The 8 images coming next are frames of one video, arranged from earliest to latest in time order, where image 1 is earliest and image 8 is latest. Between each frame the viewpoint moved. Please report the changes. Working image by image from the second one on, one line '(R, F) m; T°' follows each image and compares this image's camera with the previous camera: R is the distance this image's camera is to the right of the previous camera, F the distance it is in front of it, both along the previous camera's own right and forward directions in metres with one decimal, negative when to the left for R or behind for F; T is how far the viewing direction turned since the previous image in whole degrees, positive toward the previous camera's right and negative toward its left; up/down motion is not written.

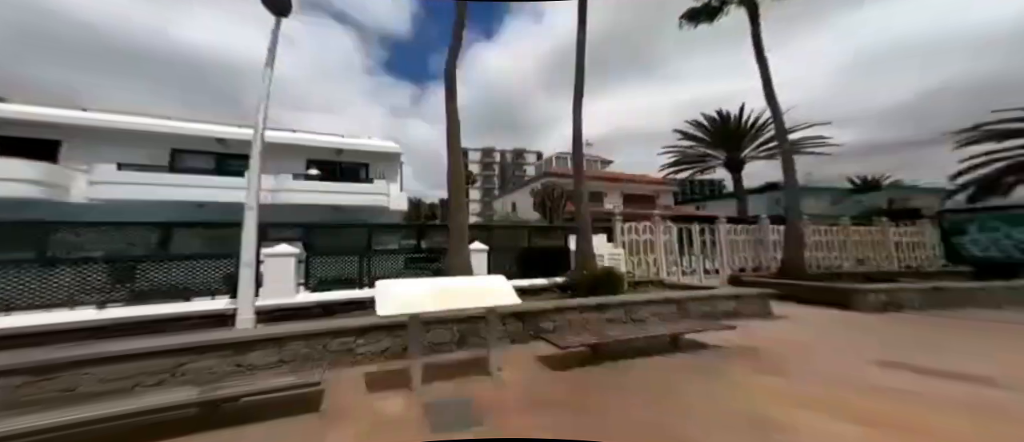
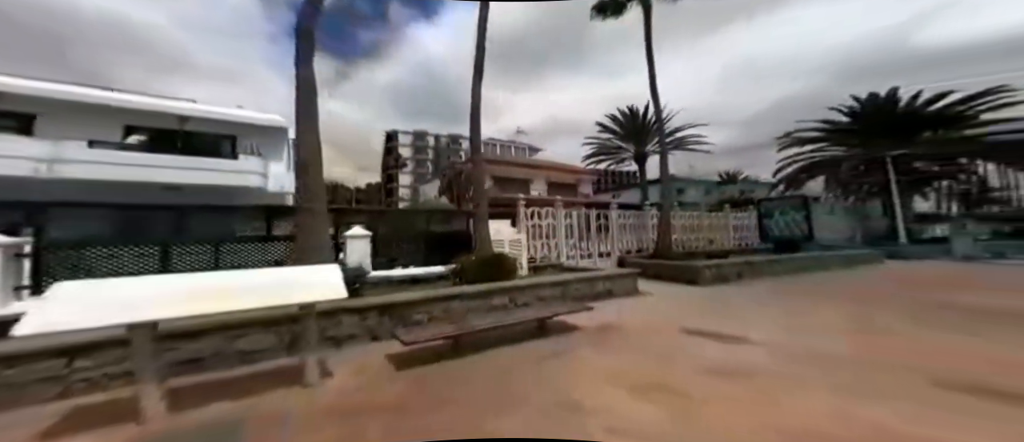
(+0.3, +0.1) m; +14°
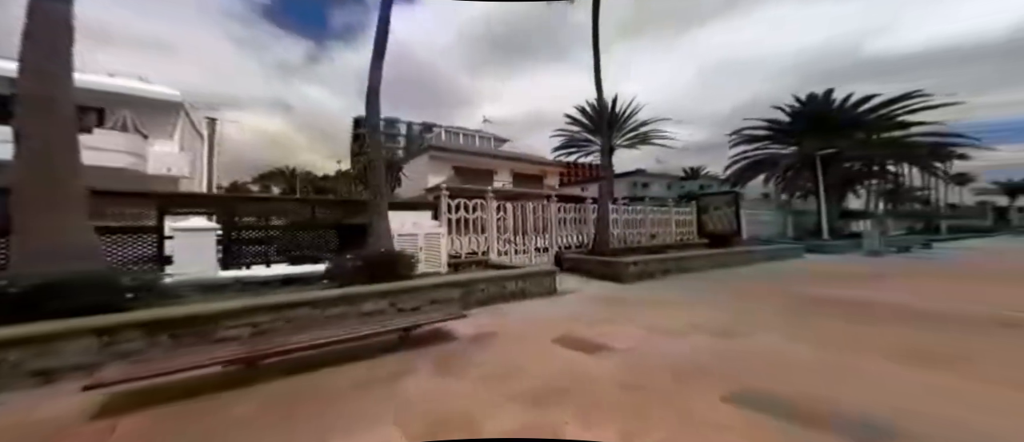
(+0.7, +0.3) m; +5°
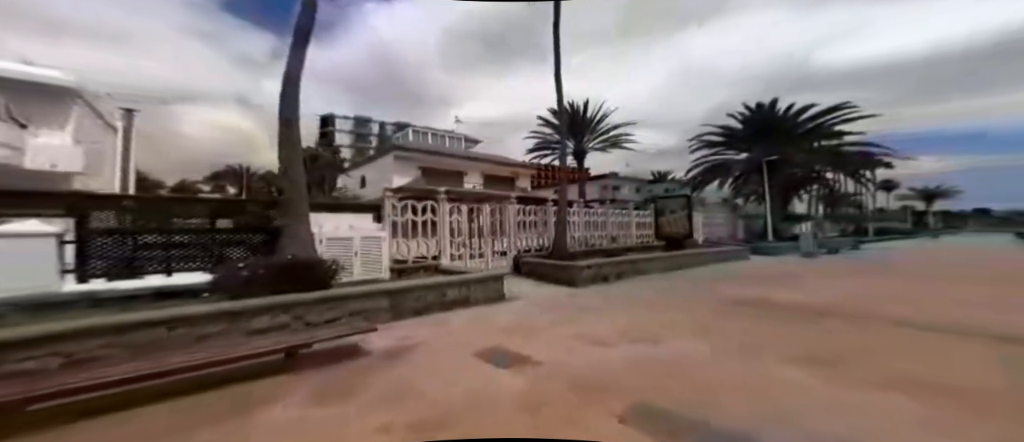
(+0.3, +0.1) m; +4°
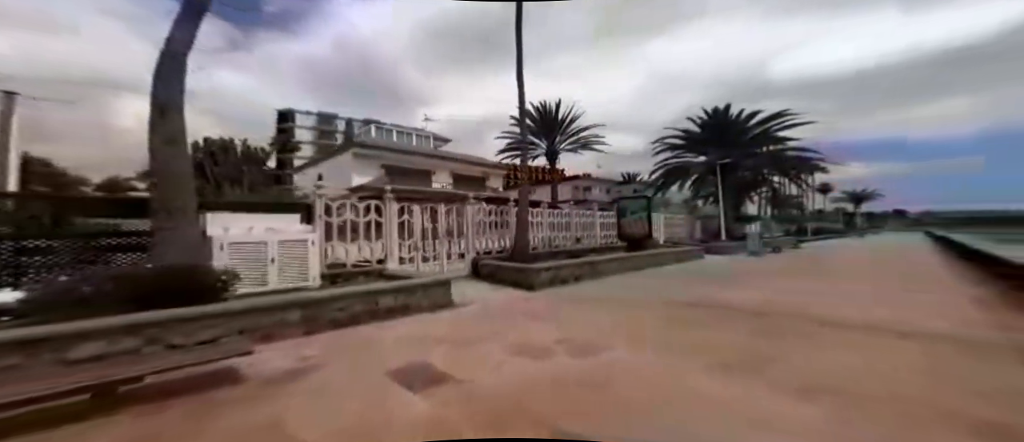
(+0.3, +0.1) m; +4°
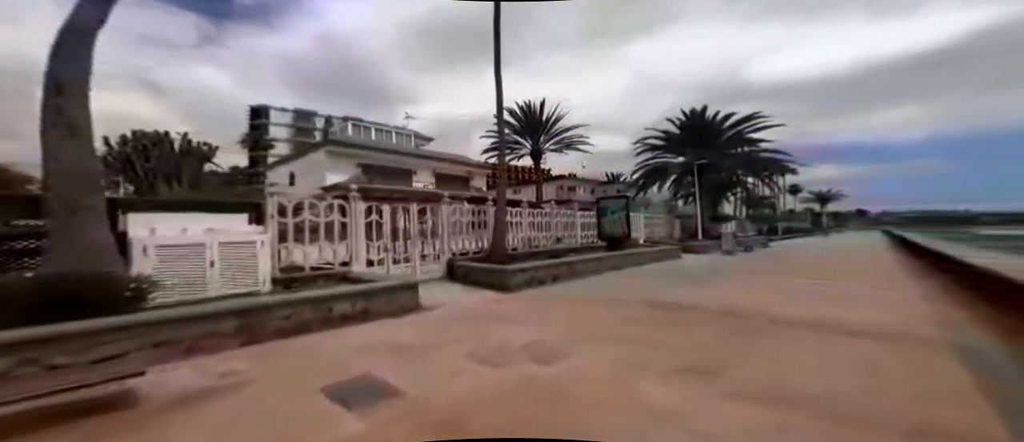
(+0.2, +0.1) m; +2°
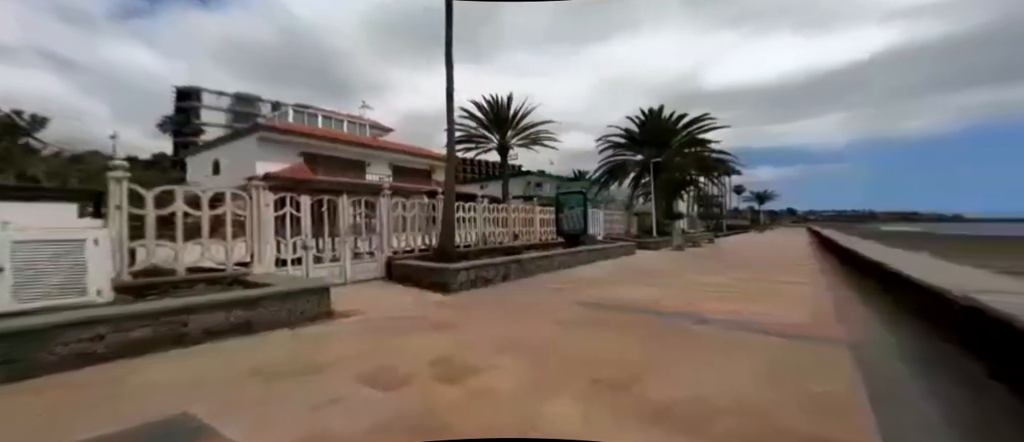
(+0.4, +0.3) m; +5°
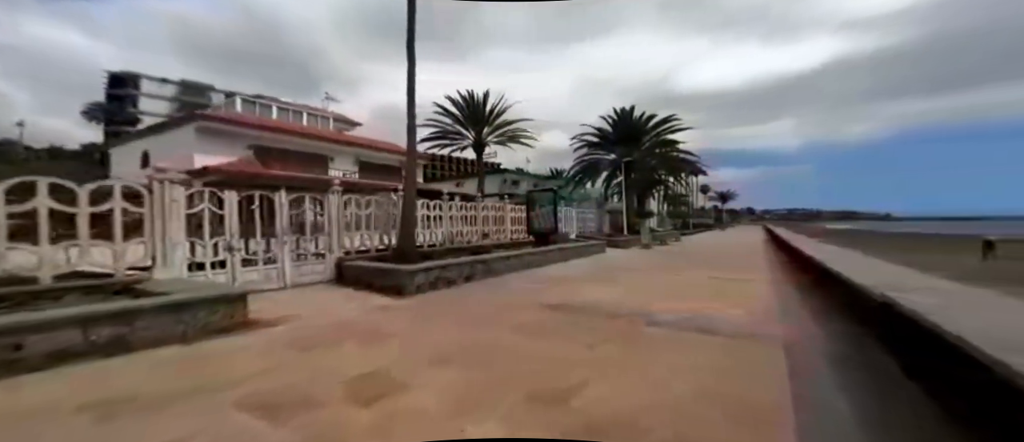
(+0.2, +0.3) m; +4°
